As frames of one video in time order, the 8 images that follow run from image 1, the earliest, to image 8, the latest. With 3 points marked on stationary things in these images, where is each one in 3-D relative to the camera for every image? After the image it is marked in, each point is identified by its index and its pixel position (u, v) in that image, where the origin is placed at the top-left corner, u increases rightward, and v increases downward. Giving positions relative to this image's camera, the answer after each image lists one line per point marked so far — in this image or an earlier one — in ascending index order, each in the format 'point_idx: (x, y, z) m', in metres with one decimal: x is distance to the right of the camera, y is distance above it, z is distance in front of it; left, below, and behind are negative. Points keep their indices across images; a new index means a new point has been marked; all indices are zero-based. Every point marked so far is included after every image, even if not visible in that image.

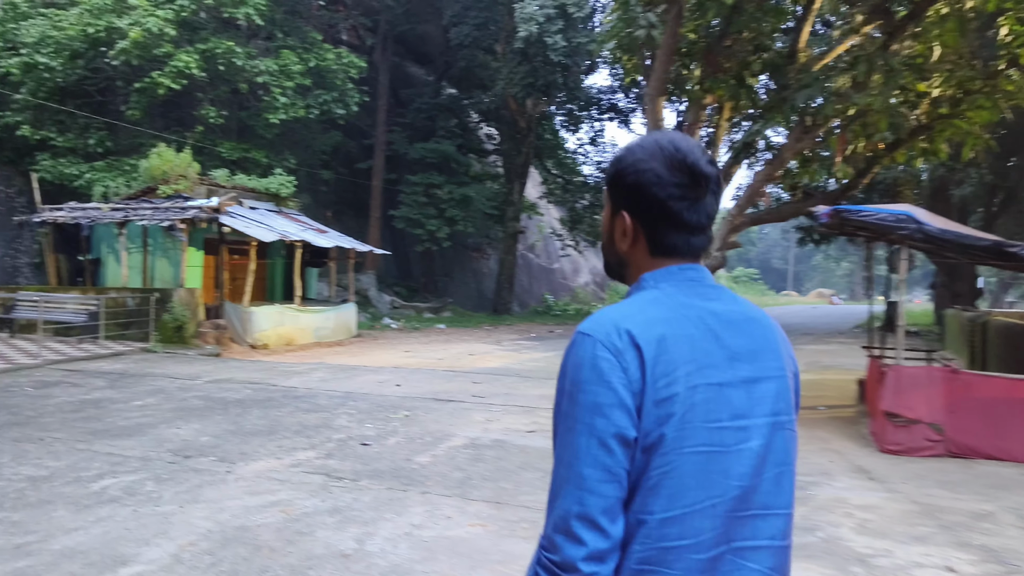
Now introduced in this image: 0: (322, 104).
0: (-5.1, +5.0, +19.1) m
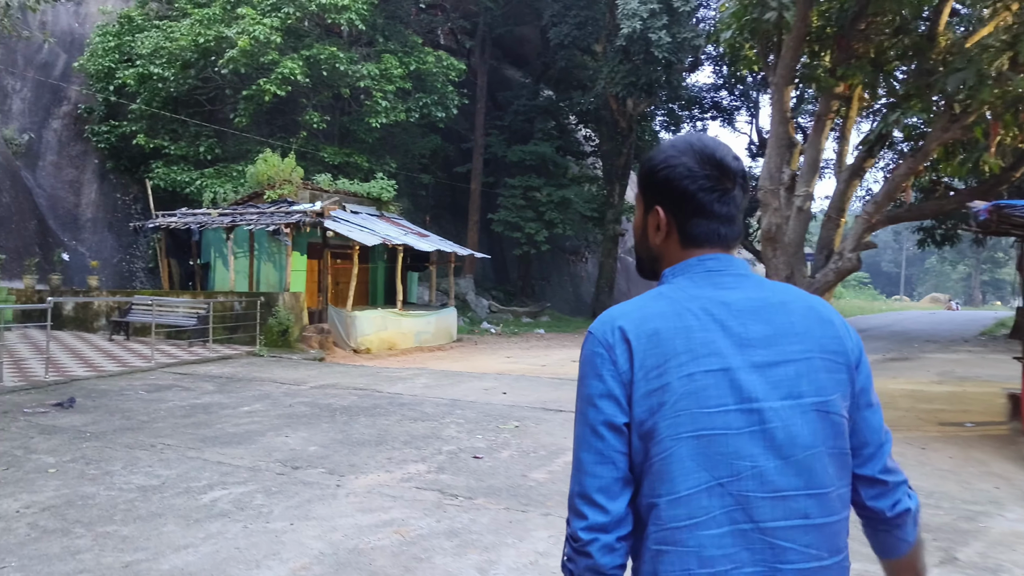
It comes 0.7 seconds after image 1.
0: (-2.4, +4.9, +19.0) m
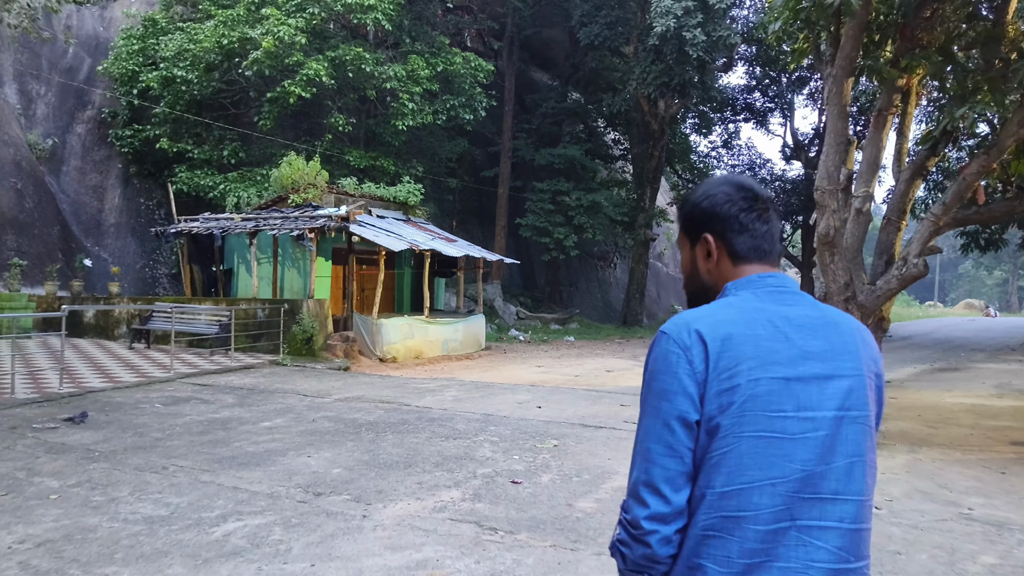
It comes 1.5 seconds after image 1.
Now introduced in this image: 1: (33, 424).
0: (-1.6, +4.7, +18.6) m
1: (-4.8, -1.4, +7.1) m
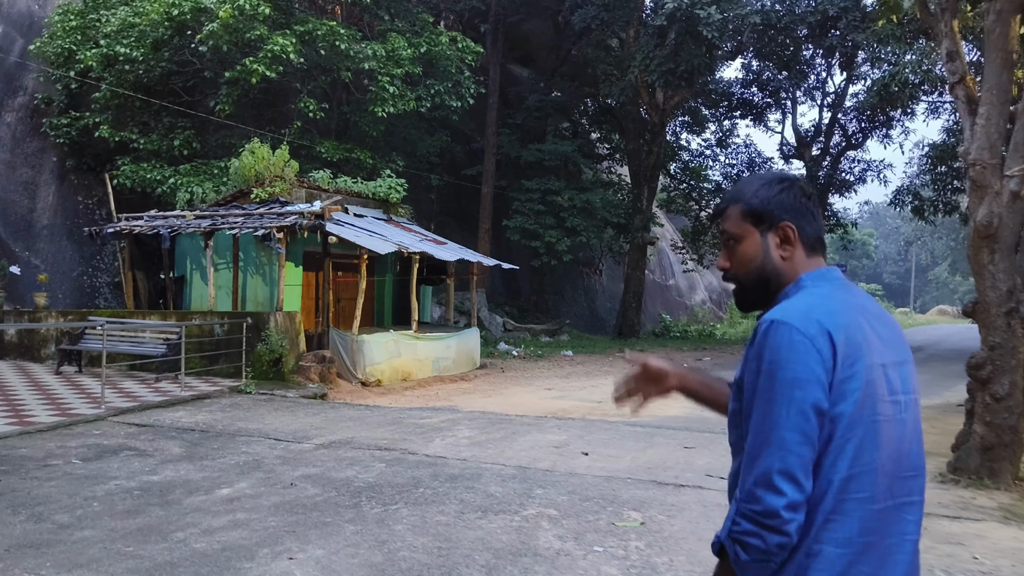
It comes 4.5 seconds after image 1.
0: (-1.8, +4.5, +16.5) m
1: (-4.3, -1.5, +4.8) m
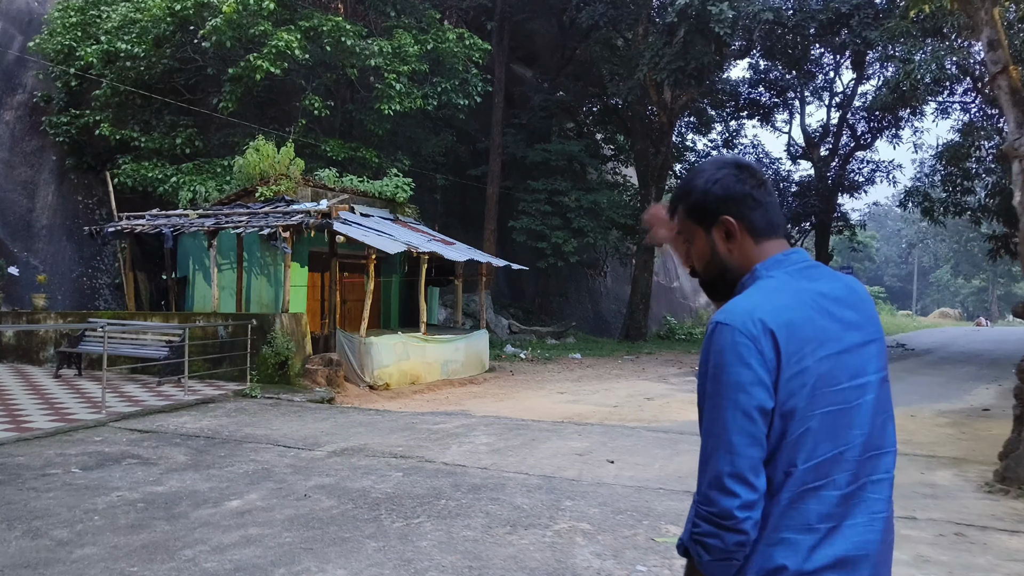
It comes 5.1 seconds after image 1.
0: (-1.6, +4.5, +16.2) m
1: (-4.1, -1.5, +4.5) m
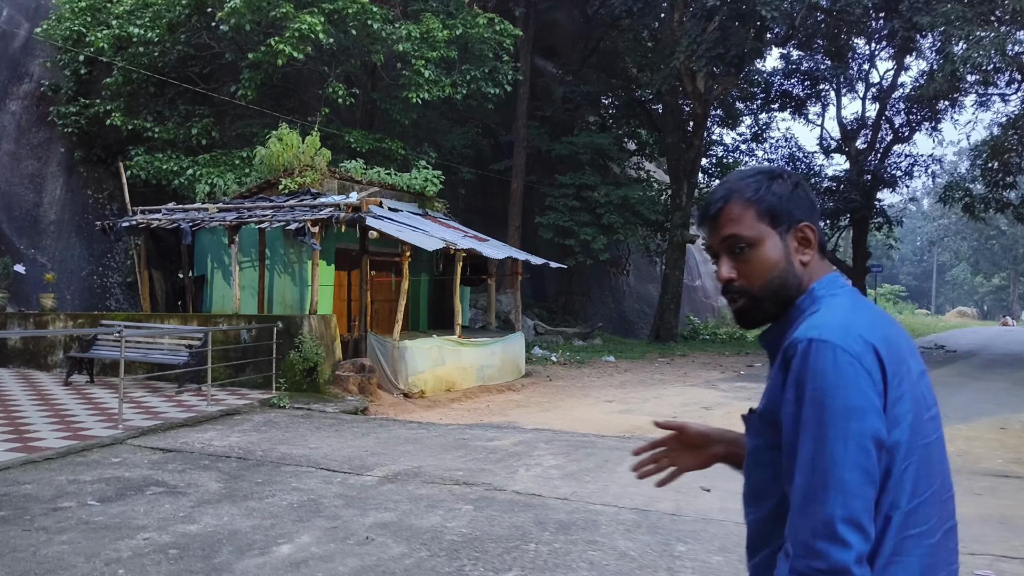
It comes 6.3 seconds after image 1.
0: (-0.9, +4.5, +15.3) m
1: (-3.5, -1.5, +3.7) m
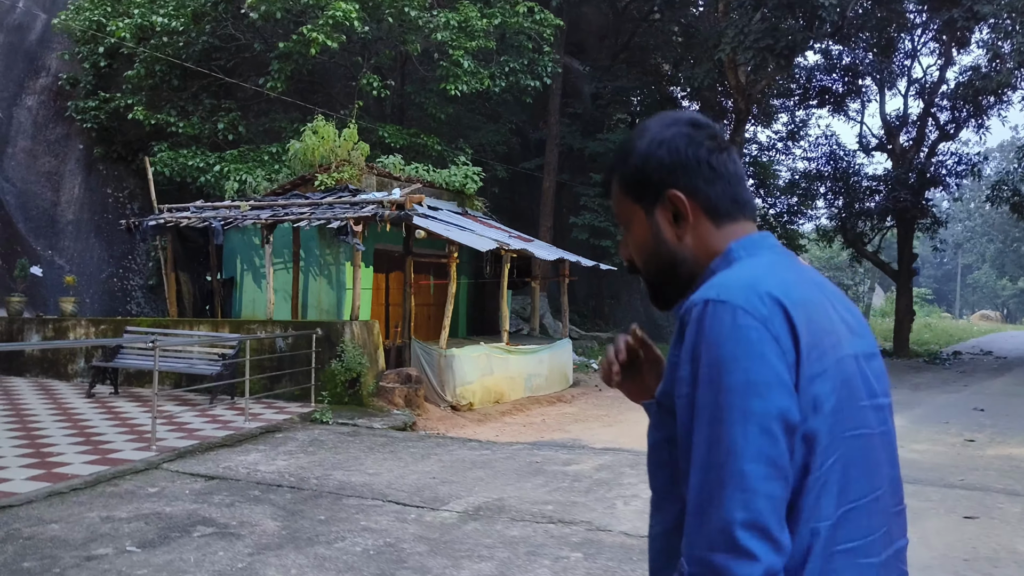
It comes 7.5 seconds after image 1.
0: (-0.1, +4.4, +14.5) m
1: (-2.8, -1.5, +2.9) m
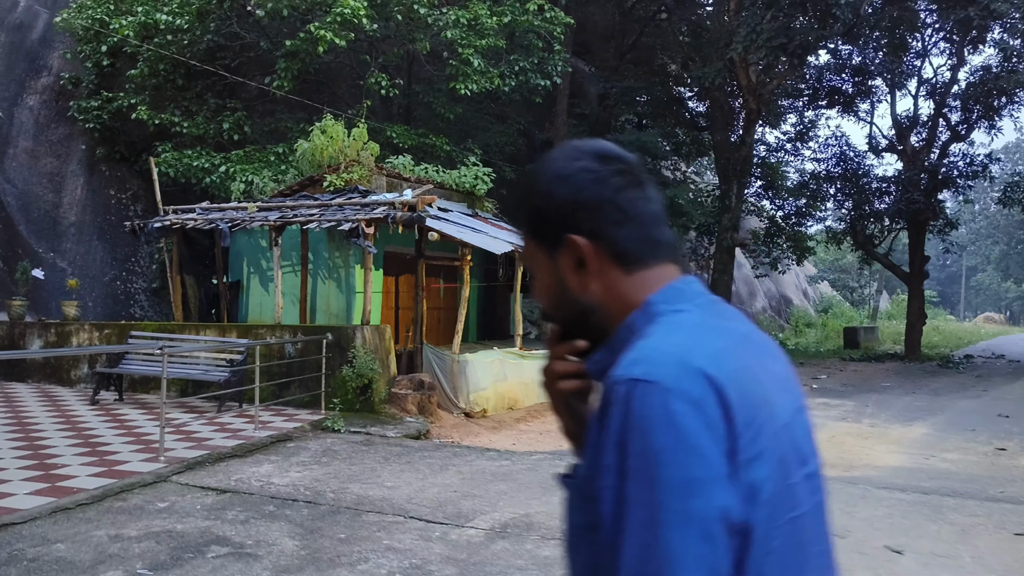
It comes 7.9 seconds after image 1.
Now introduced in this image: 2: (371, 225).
0: (+0.1, +4.3, +14.3) m
1: (-2.6, -1.5, +2.6) m
2: (-1.8, +0.8, +8.9) m
